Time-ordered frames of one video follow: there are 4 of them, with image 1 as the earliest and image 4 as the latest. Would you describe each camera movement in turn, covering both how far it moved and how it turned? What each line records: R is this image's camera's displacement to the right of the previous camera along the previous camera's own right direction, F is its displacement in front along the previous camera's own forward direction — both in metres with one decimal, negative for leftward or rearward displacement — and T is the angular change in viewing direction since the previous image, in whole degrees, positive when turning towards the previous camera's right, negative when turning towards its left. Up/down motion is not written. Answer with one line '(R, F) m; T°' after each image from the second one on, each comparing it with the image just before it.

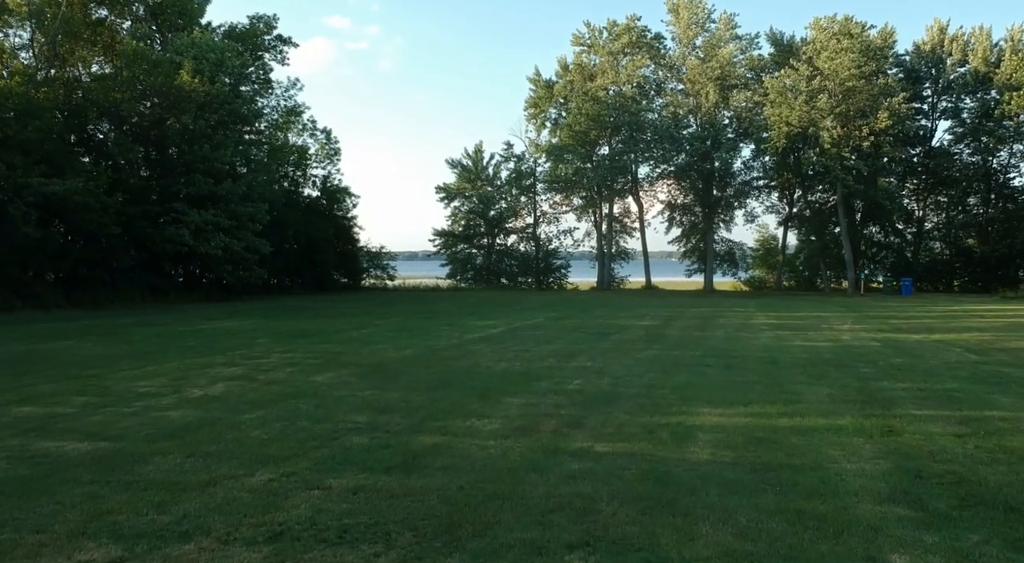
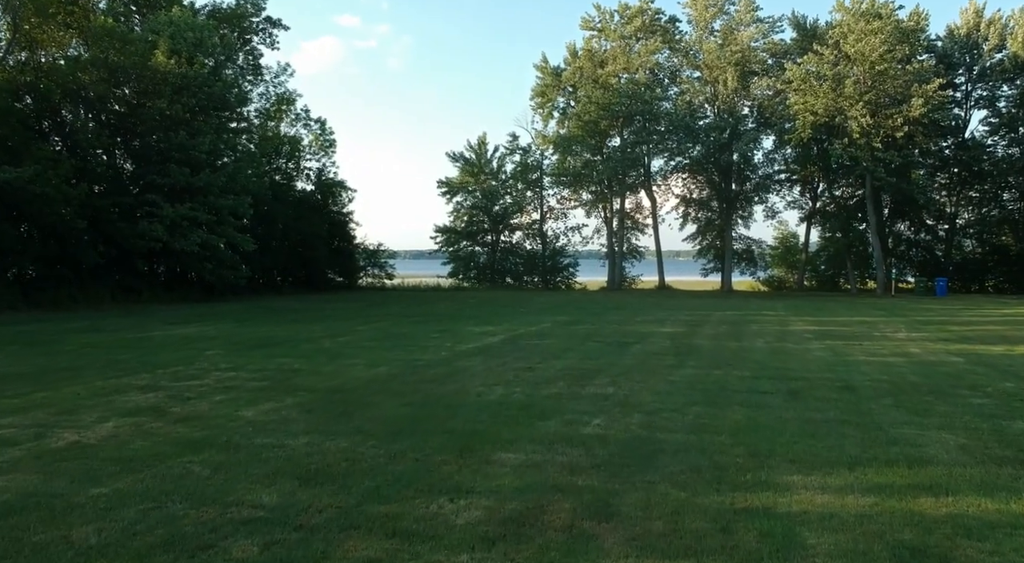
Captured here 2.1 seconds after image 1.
(+0.1, +2.4) m; -1°
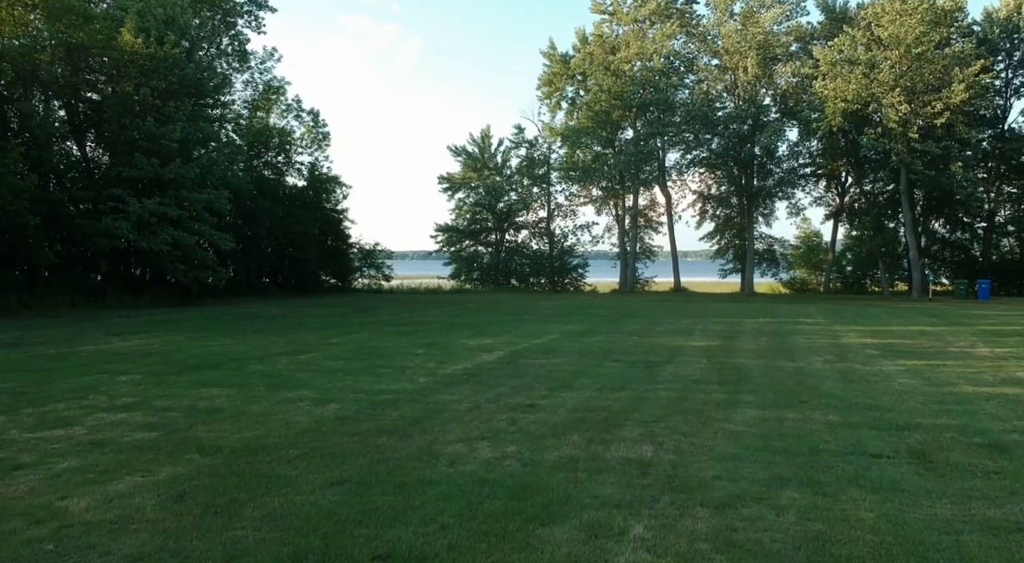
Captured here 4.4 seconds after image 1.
(+0.1, +2.6) m; -1°
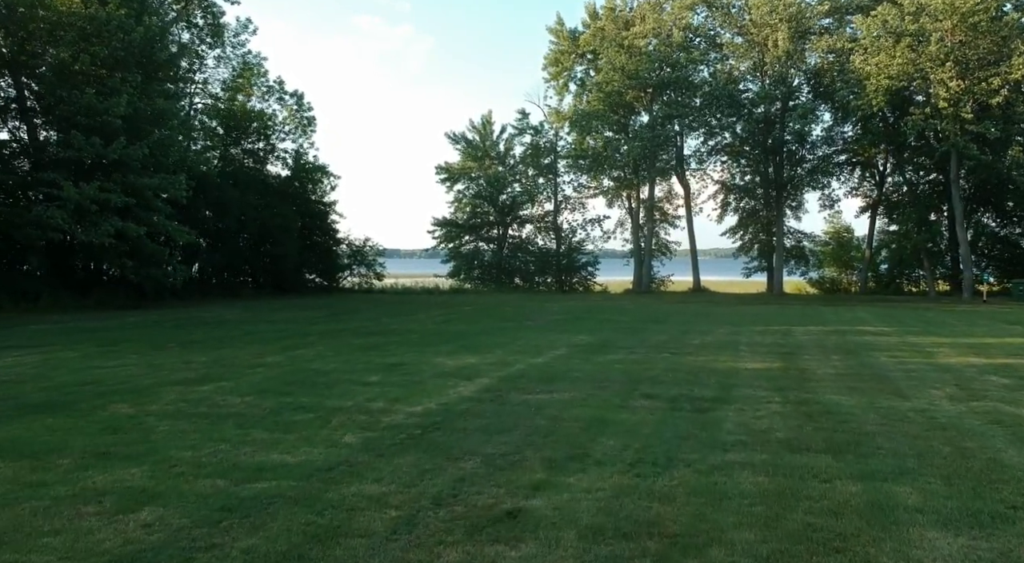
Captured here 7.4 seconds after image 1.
(+0.2, +3.5) m; -1°
